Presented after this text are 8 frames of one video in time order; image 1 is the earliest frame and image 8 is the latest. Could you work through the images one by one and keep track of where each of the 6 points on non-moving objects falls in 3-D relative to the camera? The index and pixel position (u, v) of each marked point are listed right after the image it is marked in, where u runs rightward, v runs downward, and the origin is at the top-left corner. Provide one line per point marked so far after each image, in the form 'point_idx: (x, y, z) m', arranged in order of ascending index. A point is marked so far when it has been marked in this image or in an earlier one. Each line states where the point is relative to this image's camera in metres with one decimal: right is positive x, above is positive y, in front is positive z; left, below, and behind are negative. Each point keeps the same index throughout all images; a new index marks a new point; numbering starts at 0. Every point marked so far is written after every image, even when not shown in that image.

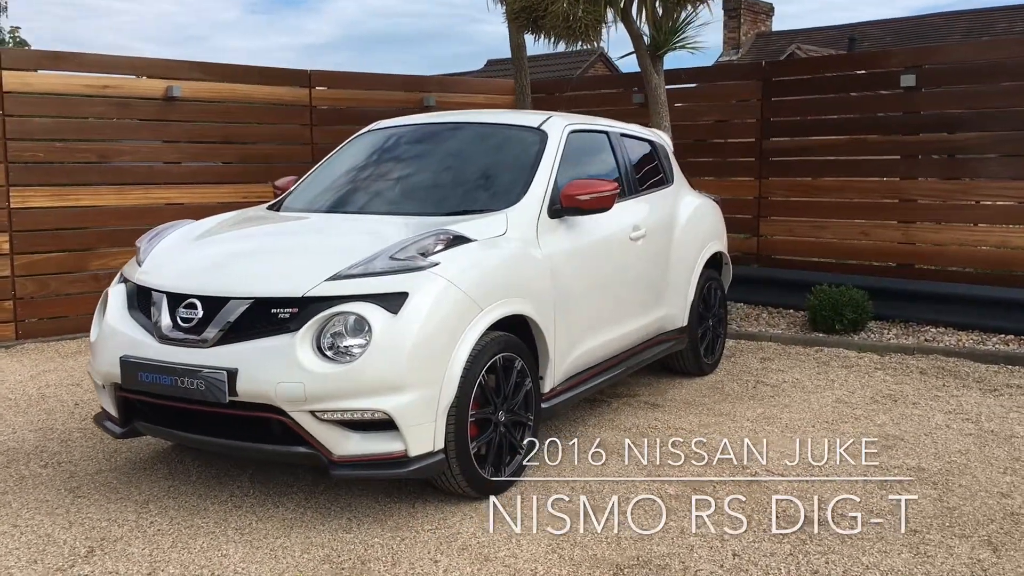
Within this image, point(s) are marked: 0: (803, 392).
0: (+1.5, -0.5, +5.3) m
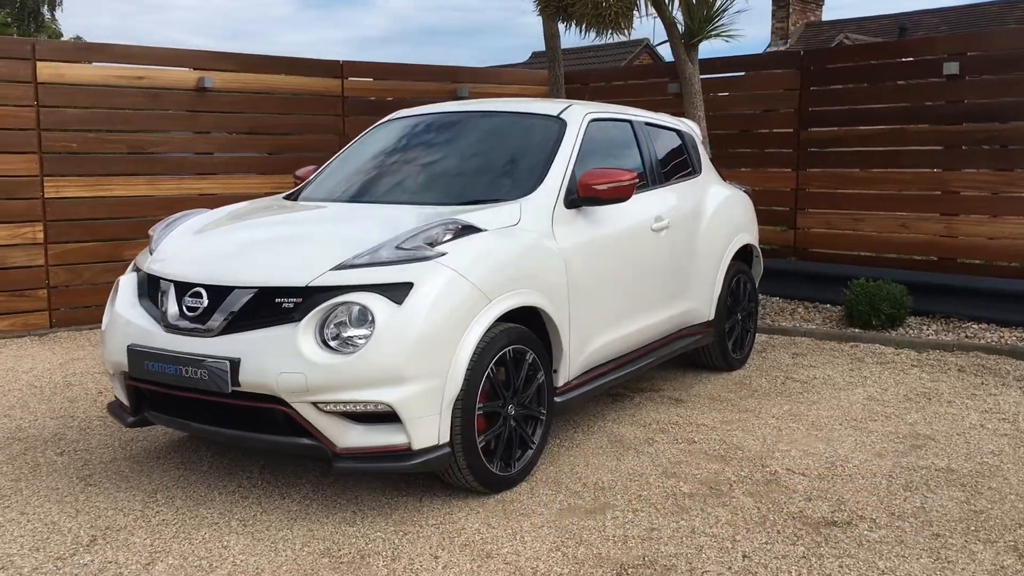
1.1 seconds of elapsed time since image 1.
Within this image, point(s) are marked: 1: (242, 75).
0: (+1.6, -0.5, +5.1) m
1: (-2.0, +1.6, +7.4) m
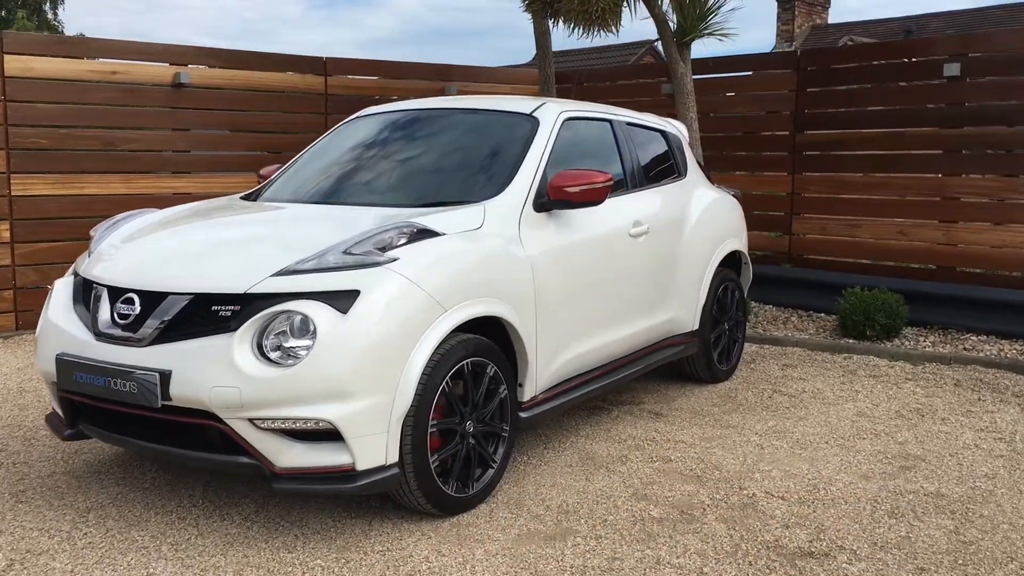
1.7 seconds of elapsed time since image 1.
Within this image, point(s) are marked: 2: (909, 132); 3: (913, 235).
0: (+1.5, -0.6, +4.9) m
1: (-2.1, +1.5, +7.2) m
2: (+2.6, +1.0, +6.7) m
3: (+2.7, +0.3, +6.8) m
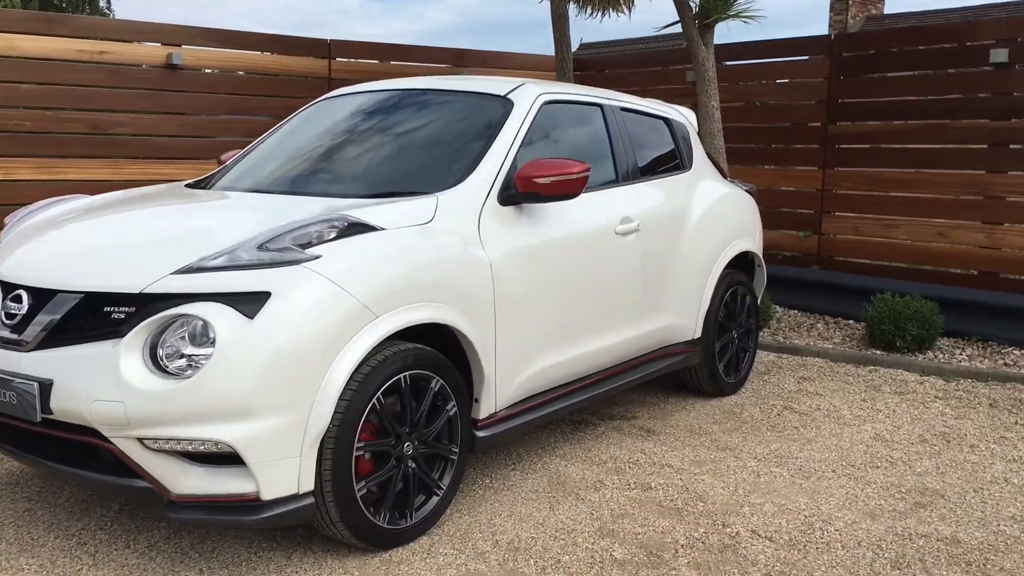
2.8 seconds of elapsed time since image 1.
0: (+1.4, -0.6, +4.4) m
1: (-2.0, +1.6, +6.9) m
2: (+2.7, +1.0, +6.2) m
3: (+2.7, +0.3, +6.2) m
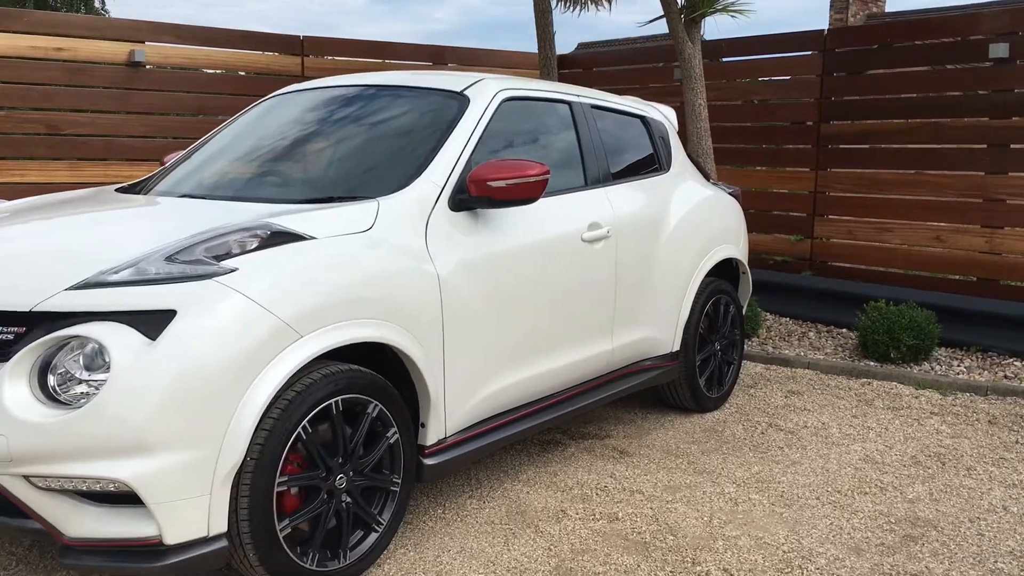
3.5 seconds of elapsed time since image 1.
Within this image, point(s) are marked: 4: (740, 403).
0: (+1.3, -0.6, +4.1) m
1: (-2.1, +1.5, +6.6) m
2: (+2.5, +1.0, +5.9) m
3: (+2.6, +0.3, +5.9) m
4: (+1.1, -0.5, +4.7) m
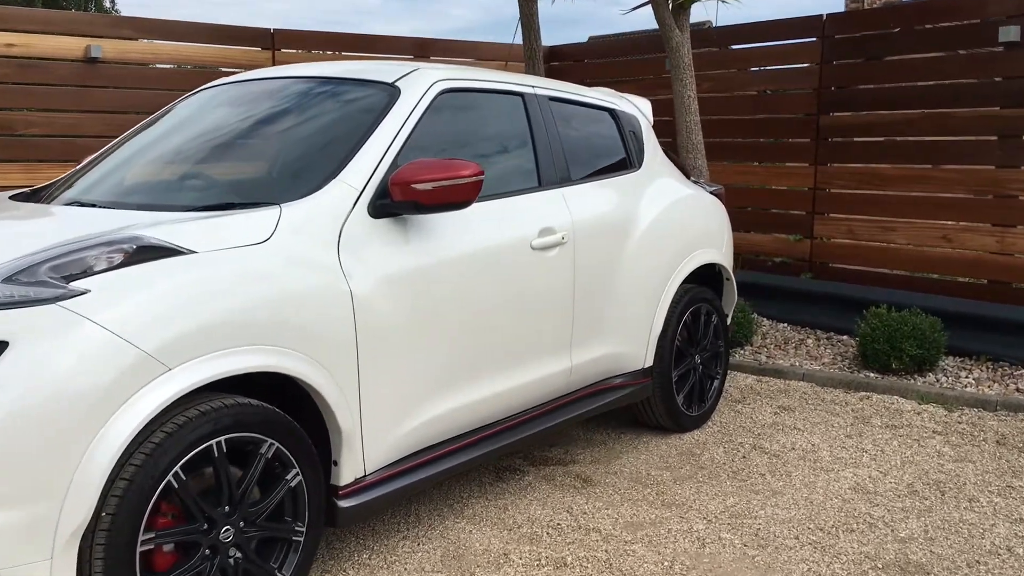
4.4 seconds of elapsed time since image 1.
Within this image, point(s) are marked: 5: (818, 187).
0: (+1.1, -0.7, +3.7) m
1: (-2.3, +1.5, +6.2) m
2: (+2.4, +0.9, +5.4) m
3: (+2.4, +0.2, +5.5) m
4: (+0.9, -0.6, +4.3) m
5: (+1.9, +0.6, +6.2) m
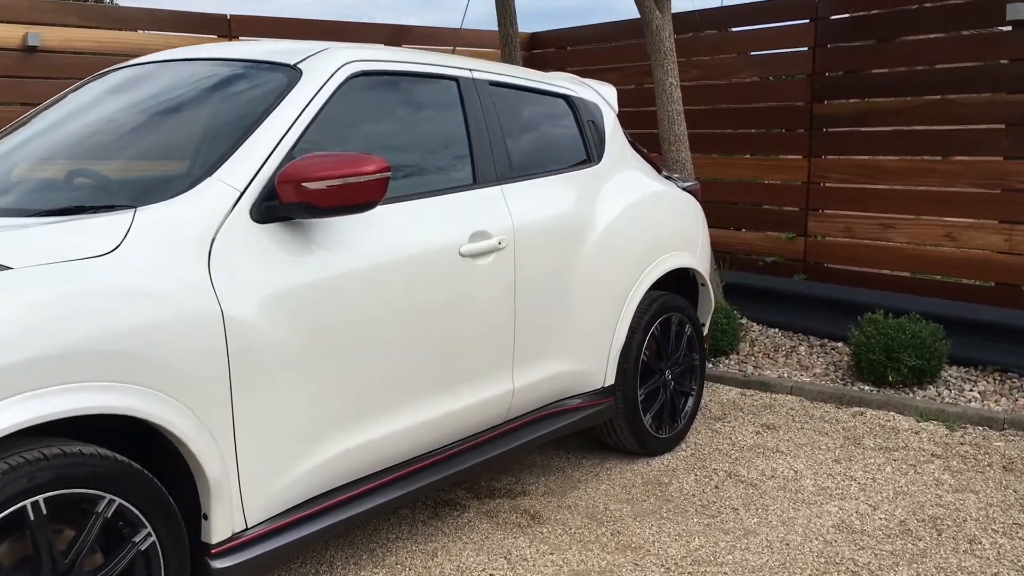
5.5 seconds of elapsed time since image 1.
0: (+0.9, -0.7, +3.3) m
1: (-2.4, +1.5, +5.8) m
2: (+2.2, +0.9, +5.0) m
3: (+2.2, +0.2, +5.0) m
4: (+0.7, -0.6, +3.9) m
5: (+1.7, +0.6, +5.7) m
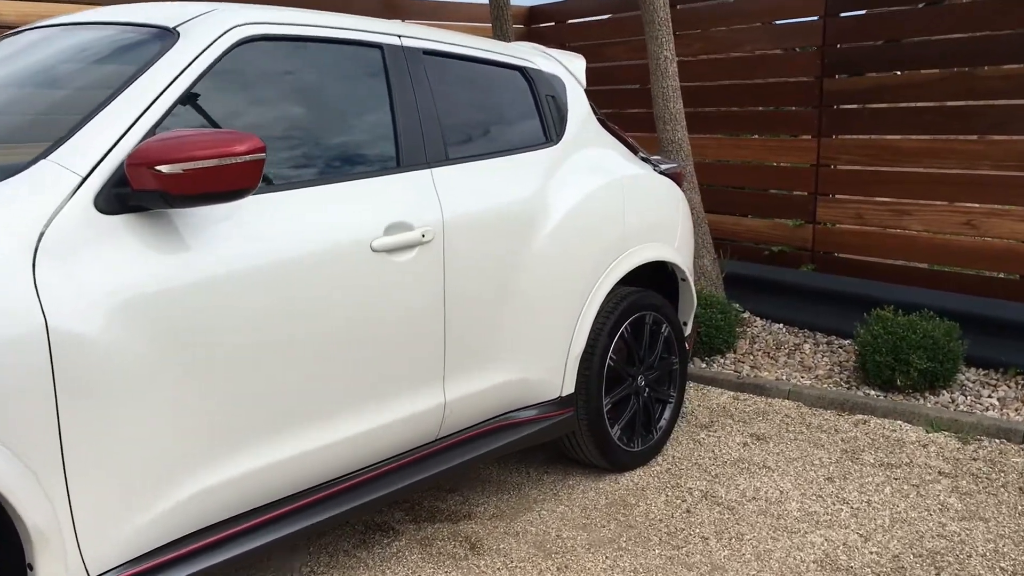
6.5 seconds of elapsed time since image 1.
0: (+0.7, -0.7, +2.9) m
1: (-2.5, +1.5, +5.5) m
2: (+2.1, +1.0, +4.5) m
3: (+2.1, +0.3, +4.6) m
4: (+0.6, -0.6, +3.5) m
5: (+1.6, +0.7, +5.3) m
